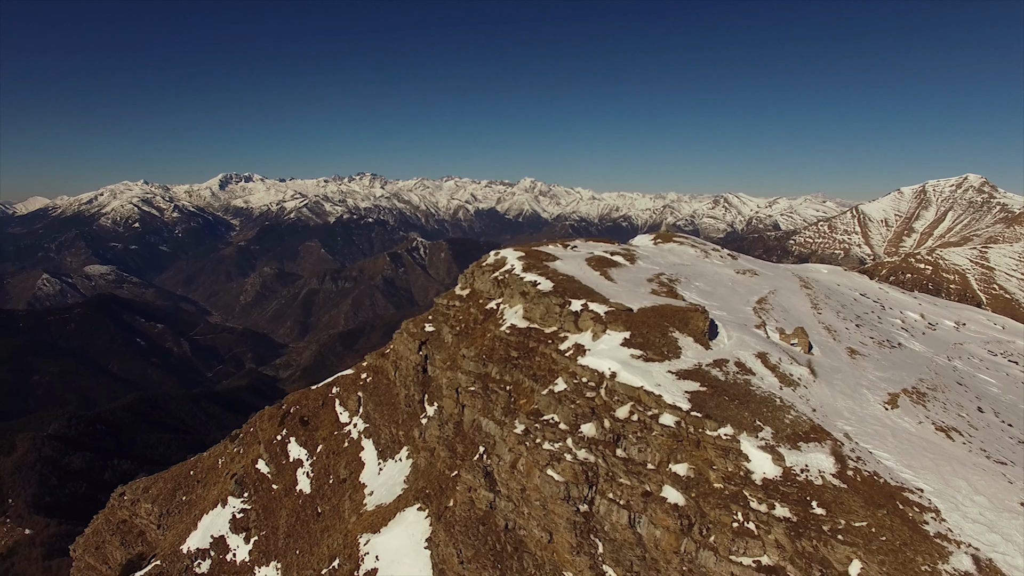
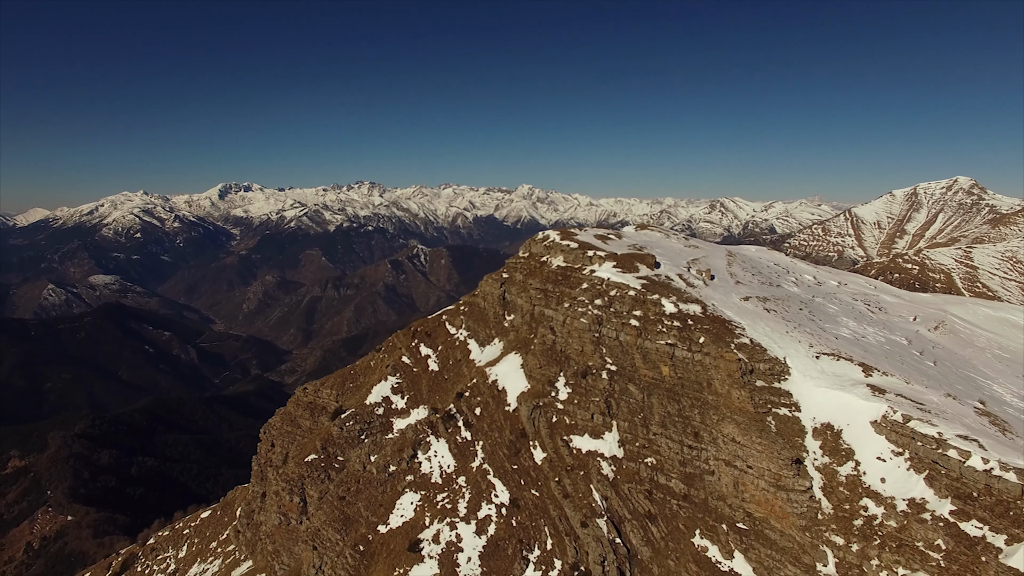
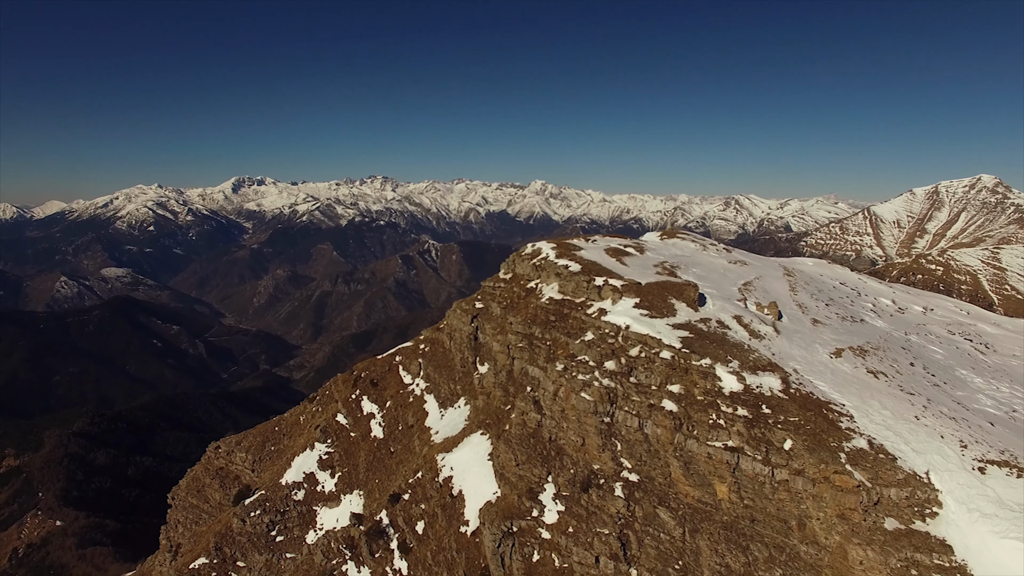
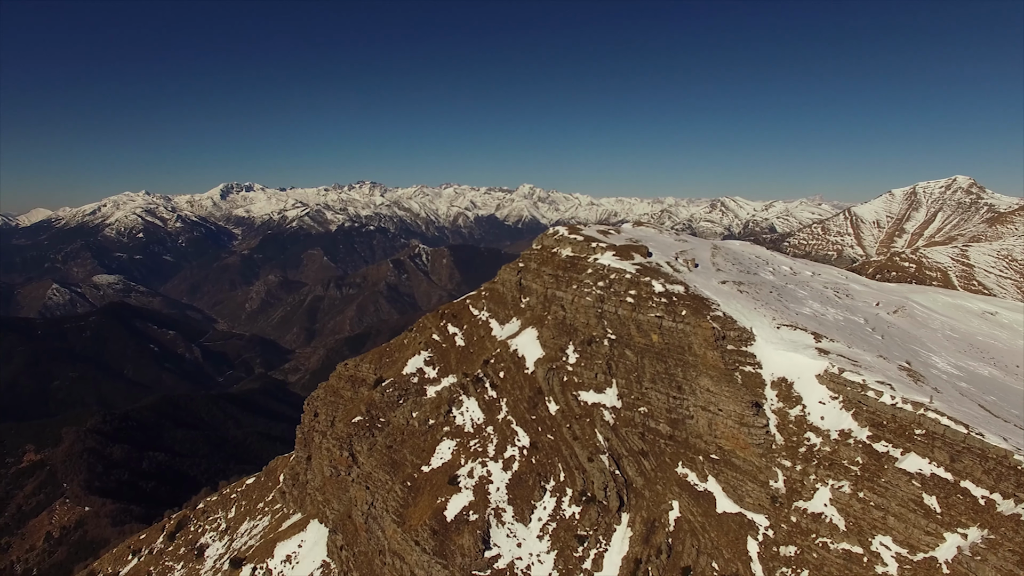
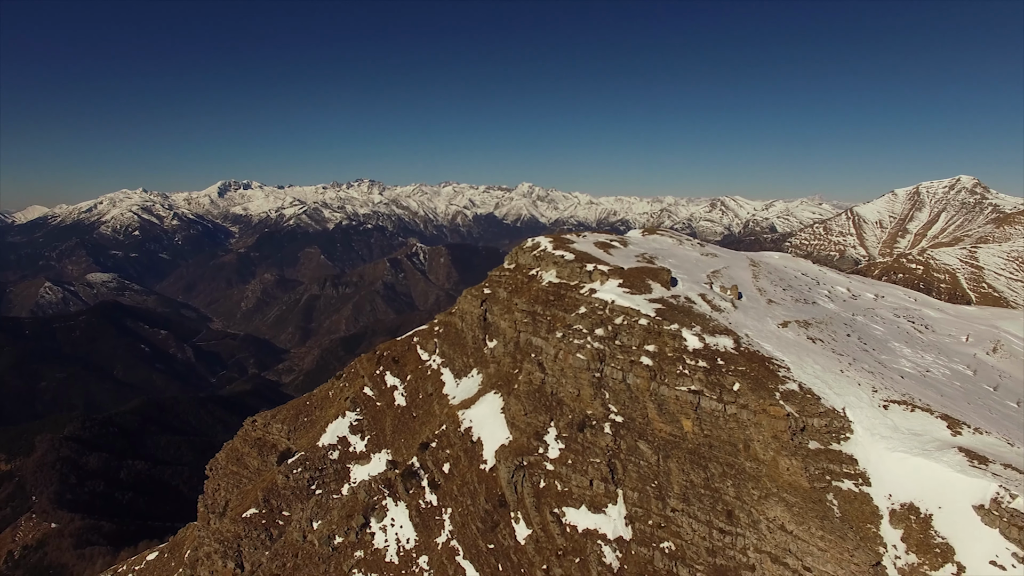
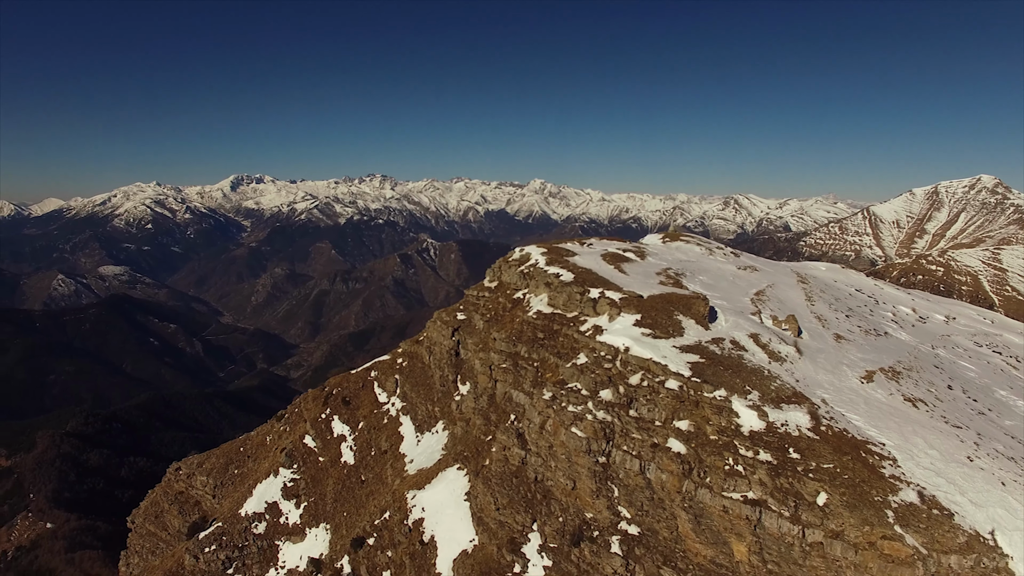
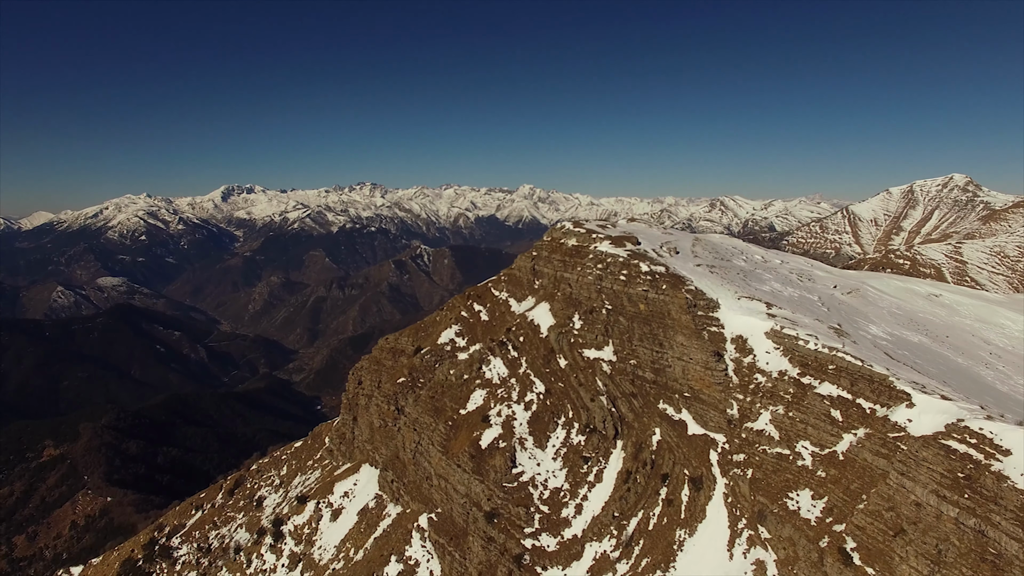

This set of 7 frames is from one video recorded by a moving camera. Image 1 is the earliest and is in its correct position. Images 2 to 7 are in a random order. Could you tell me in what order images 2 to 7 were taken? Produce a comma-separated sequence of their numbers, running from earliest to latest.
6, 3, 5, 2, 4, 7
